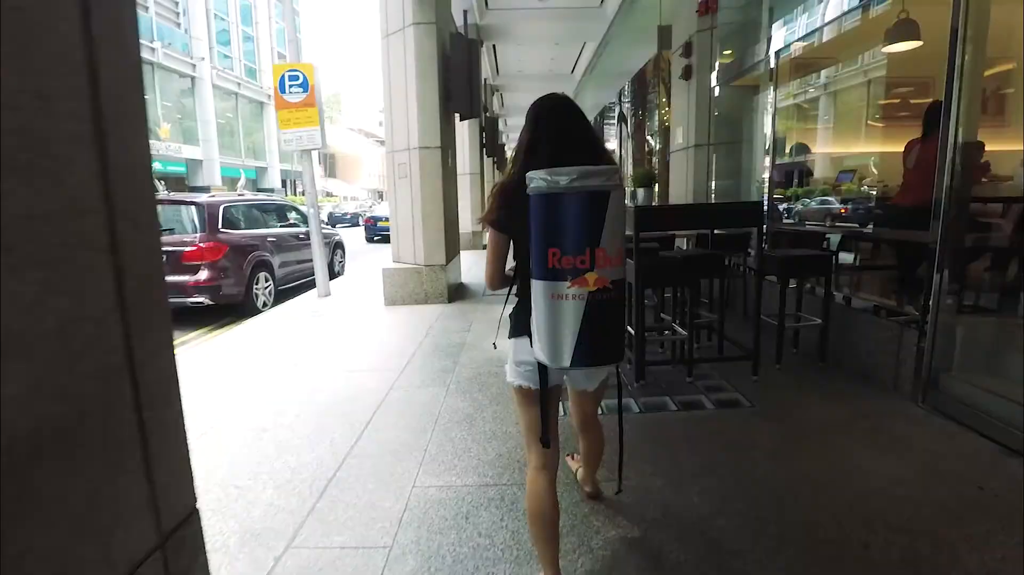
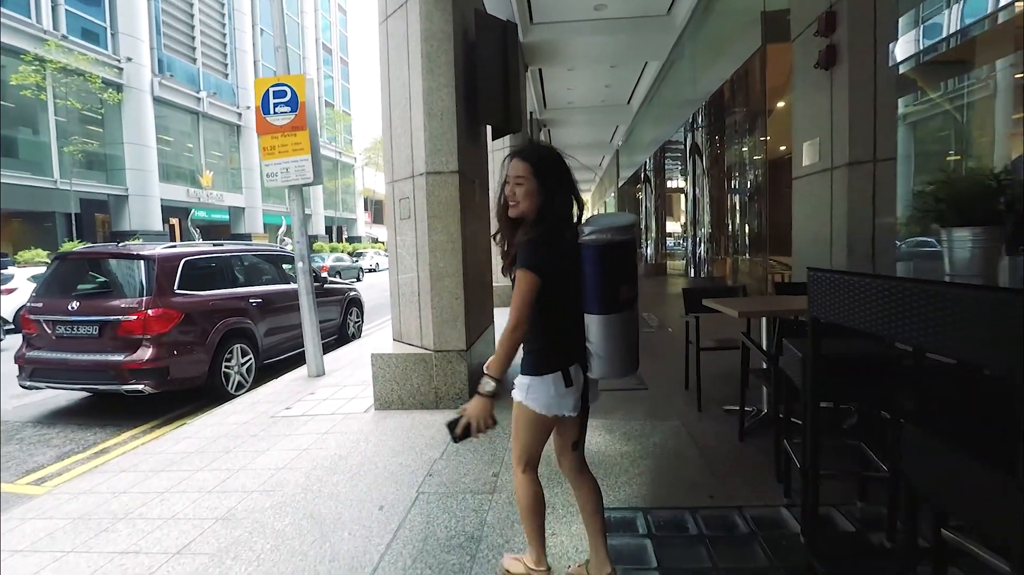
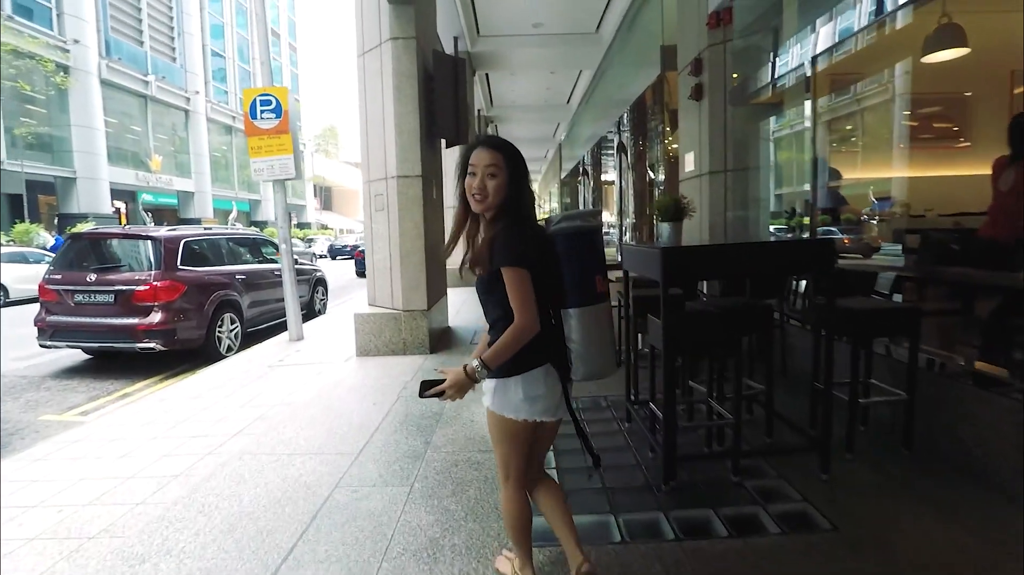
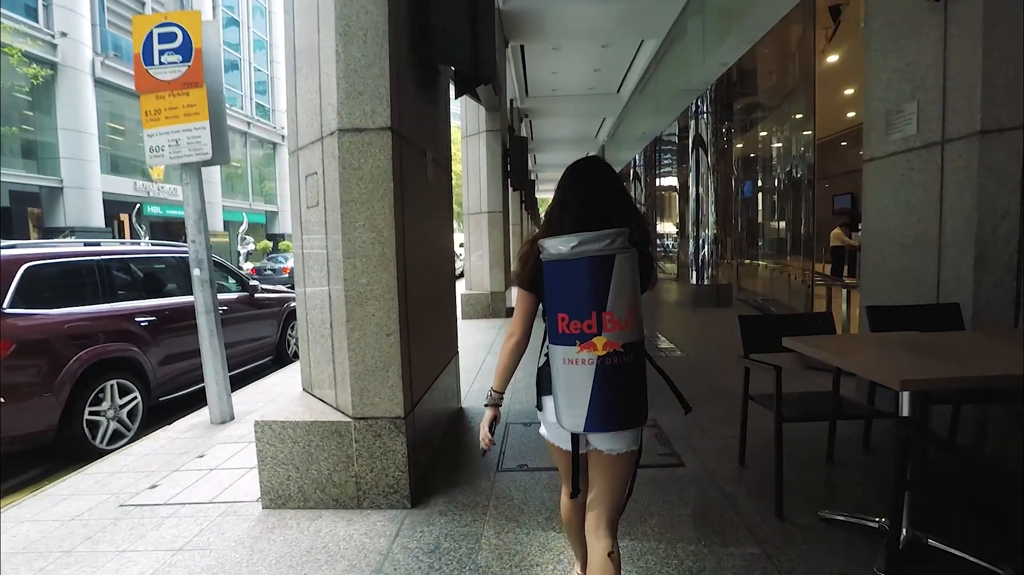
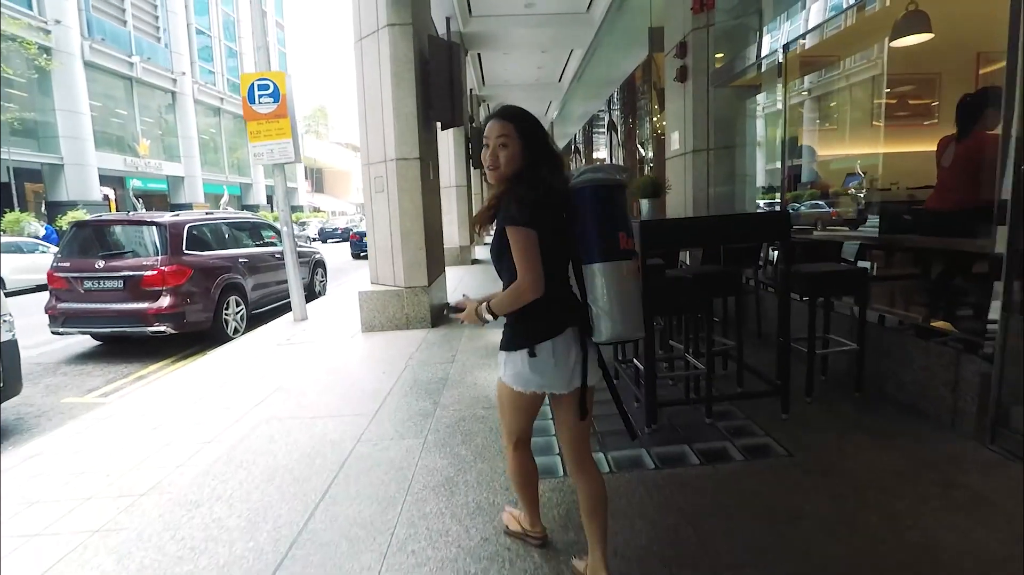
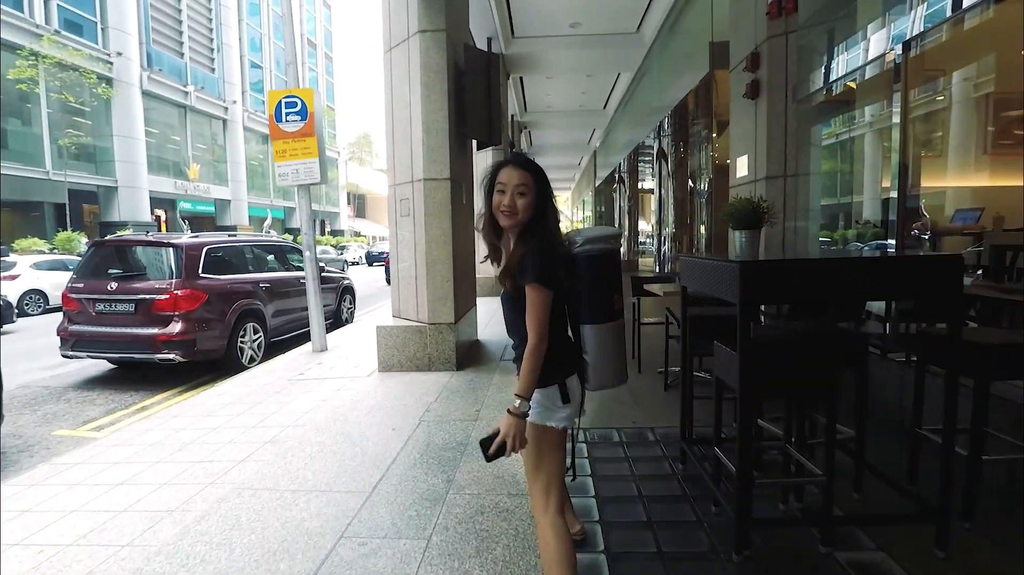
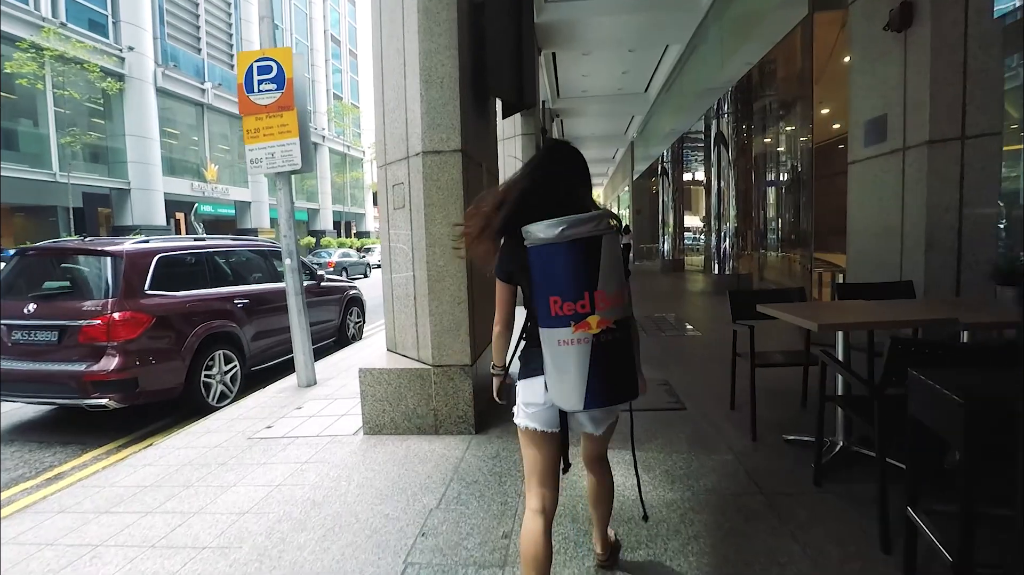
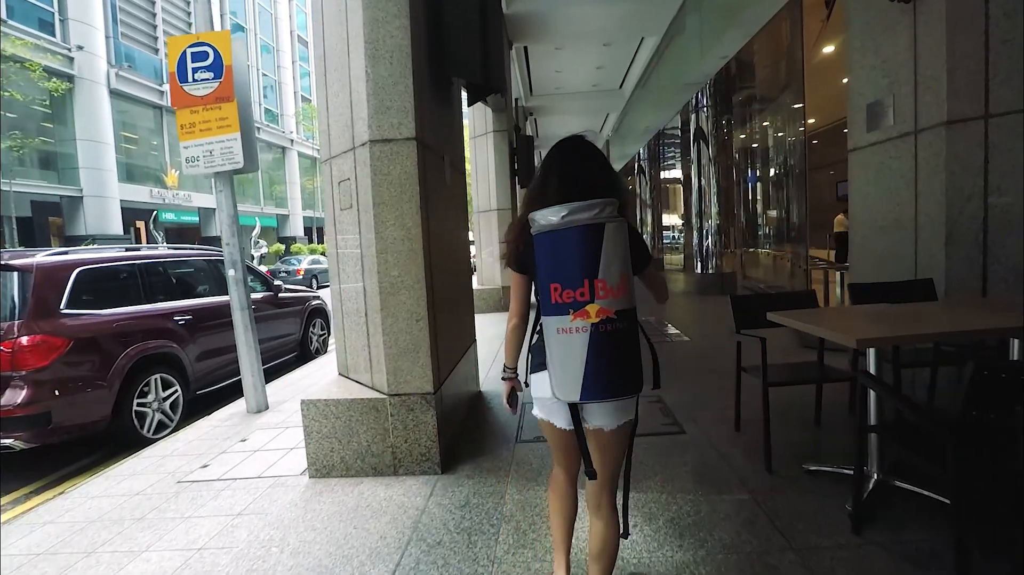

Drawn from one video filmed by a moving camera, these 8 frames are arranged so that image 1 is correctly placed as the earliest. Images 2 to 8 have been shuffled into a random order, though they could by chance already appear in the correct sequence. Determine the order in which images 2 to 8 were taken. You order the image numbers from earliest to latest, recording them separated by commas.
5, 3, 6, 2, 7, 8, 4
